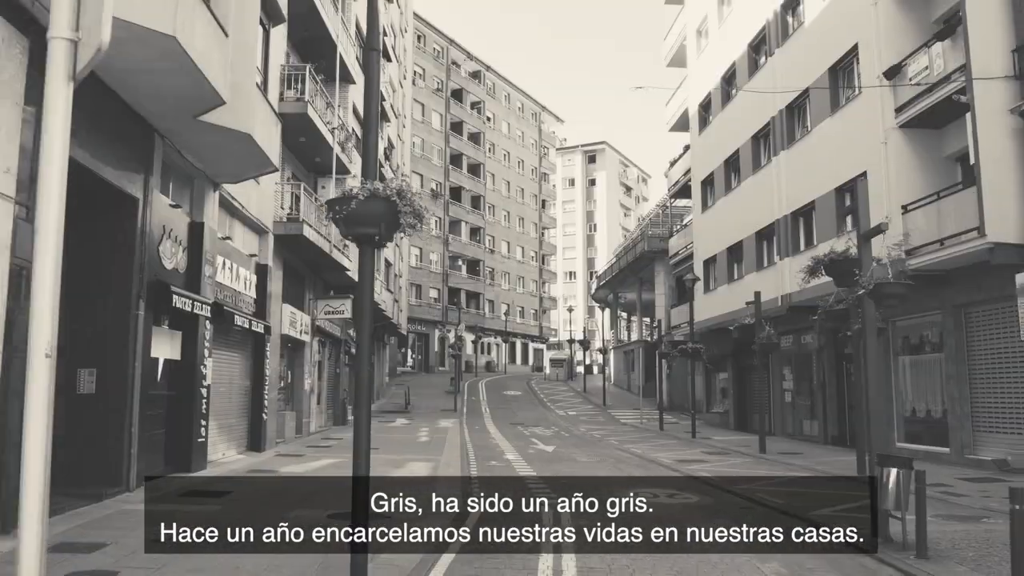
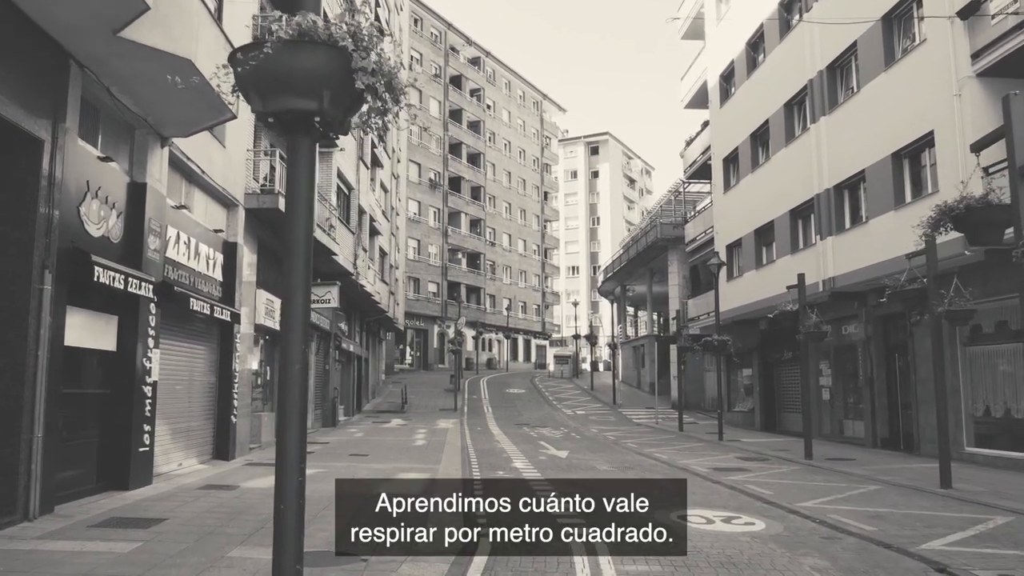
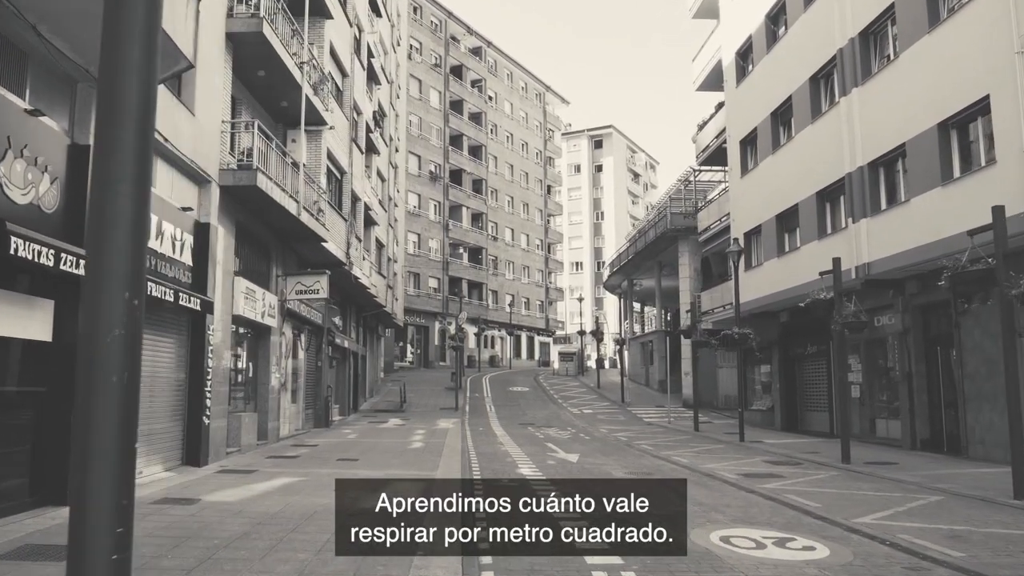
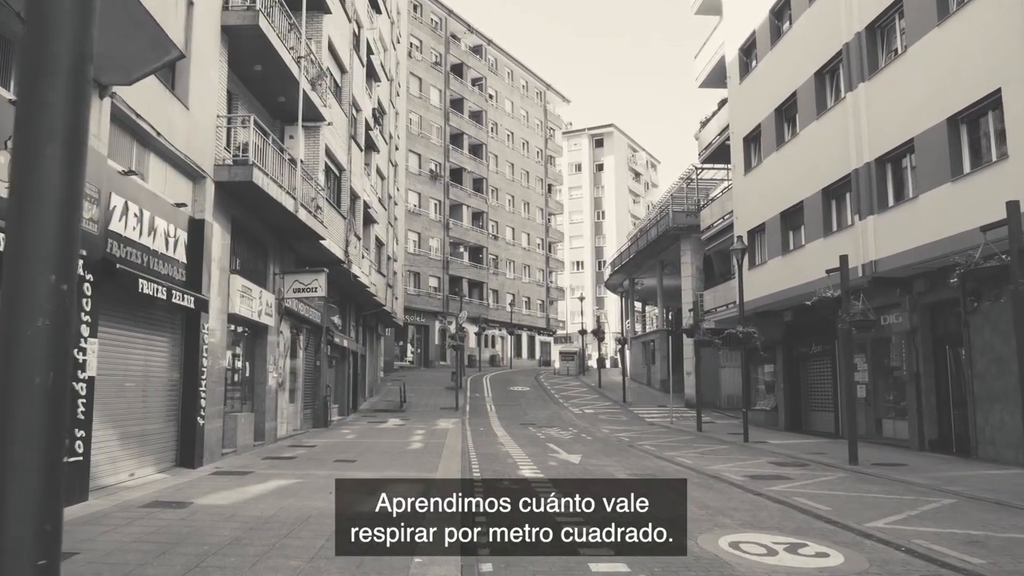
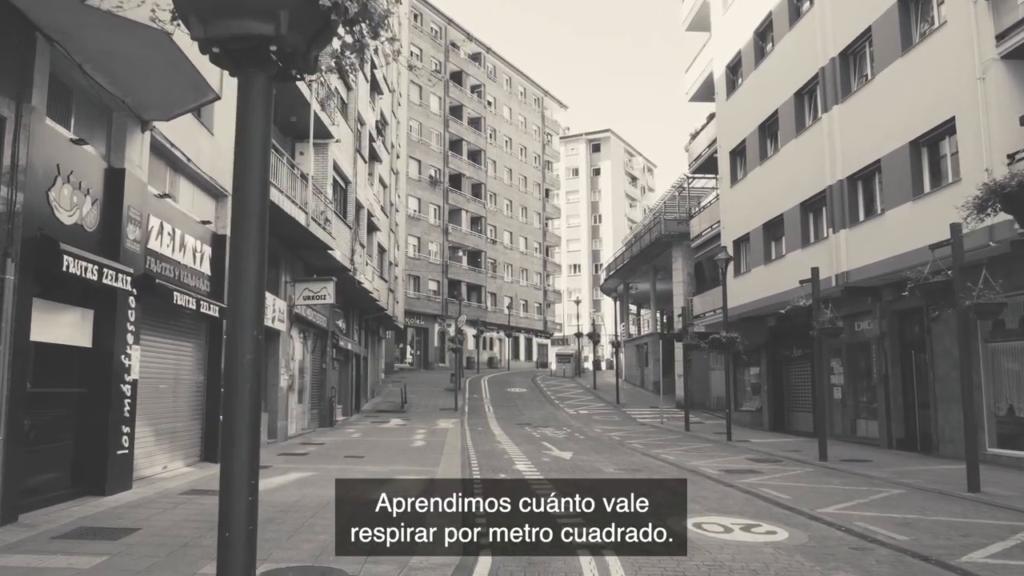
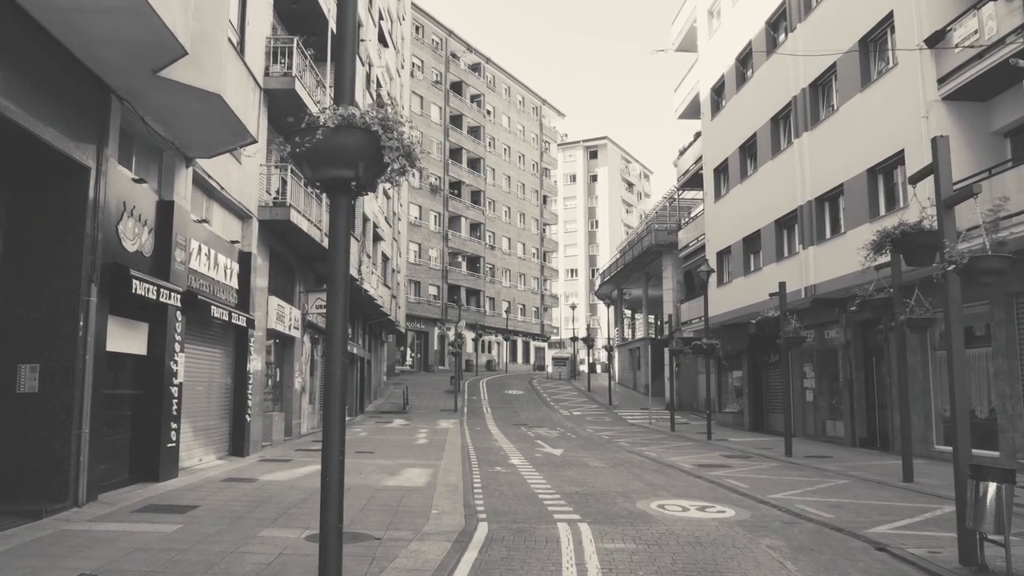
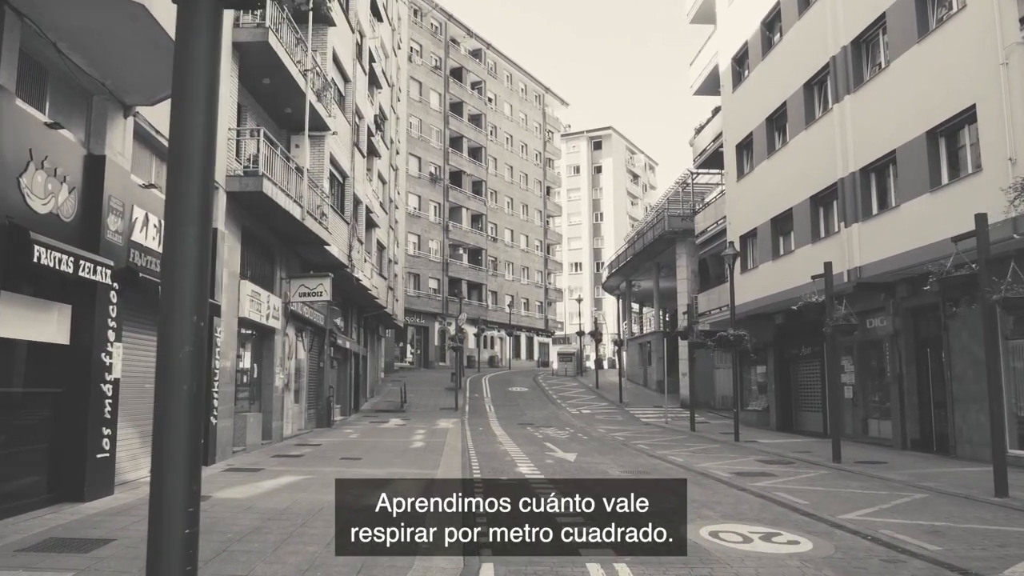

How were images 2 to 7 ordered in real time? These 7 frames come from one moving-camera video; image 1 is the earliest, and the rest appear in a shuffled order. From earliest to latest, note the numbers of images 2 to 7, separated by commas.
6, 2, 5, 7, 3, 4
